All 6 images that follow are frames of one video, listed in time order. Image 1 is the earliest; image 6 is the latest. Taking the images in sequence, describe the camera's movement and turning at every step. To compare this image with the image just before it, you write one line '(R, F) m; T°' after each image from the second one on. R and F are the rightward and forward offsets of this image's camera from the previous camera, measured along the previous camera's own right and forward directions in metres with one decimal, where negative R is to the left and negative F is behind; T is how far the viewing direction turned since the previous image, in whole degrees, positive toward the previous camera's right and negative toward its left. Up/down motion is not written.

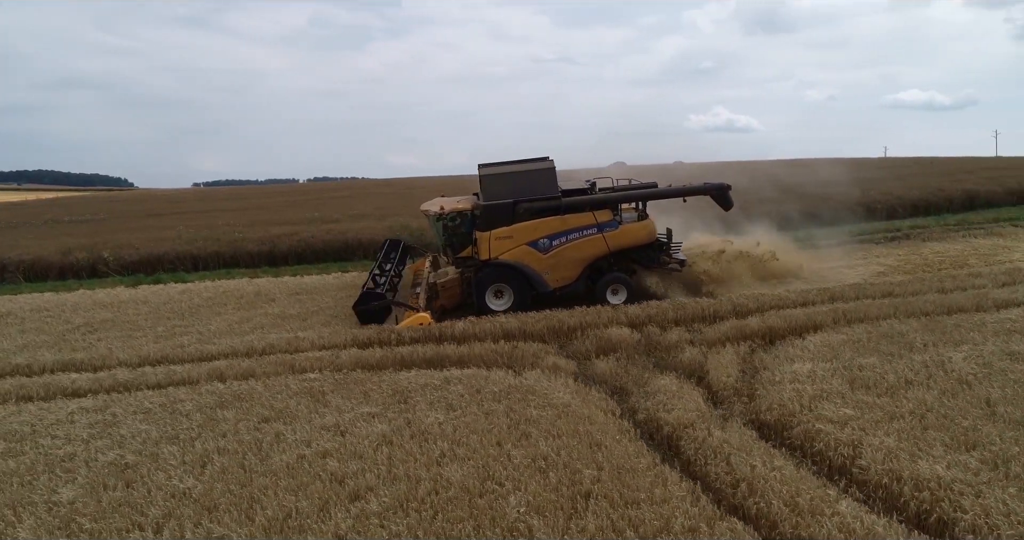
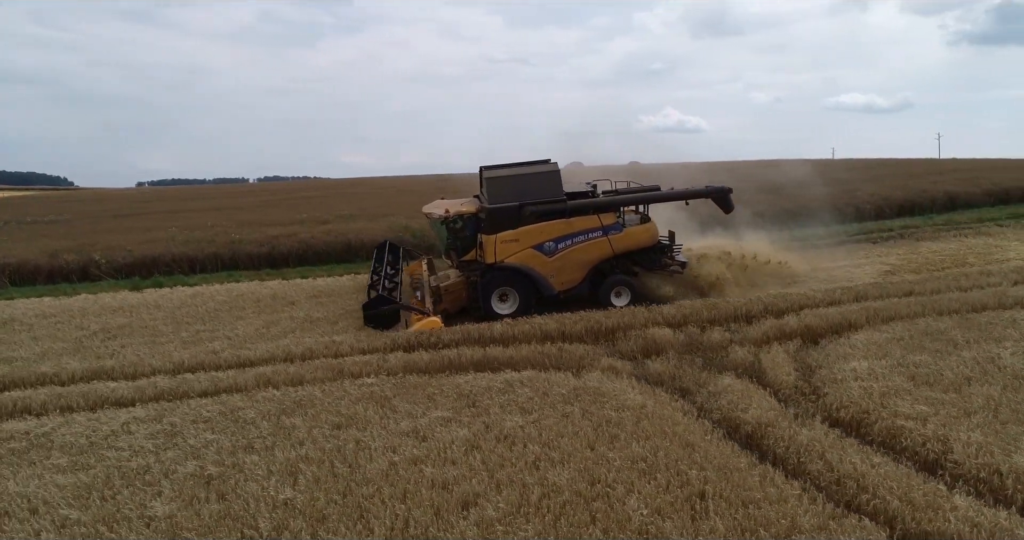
(-0.9, 0.0) m; +4°
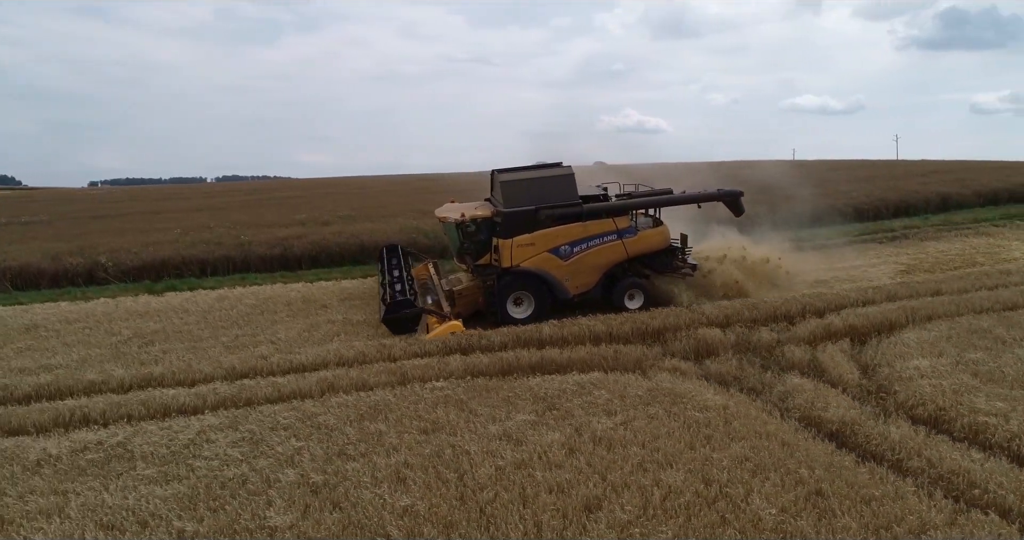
(-0.9, 0.0) m; +3°
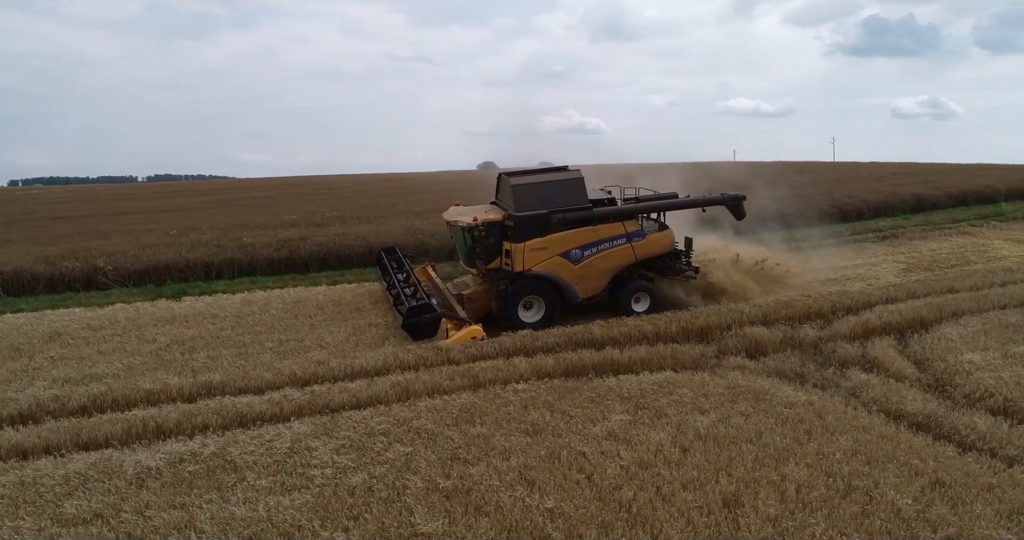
(-1.1, 0.0) m; +5°
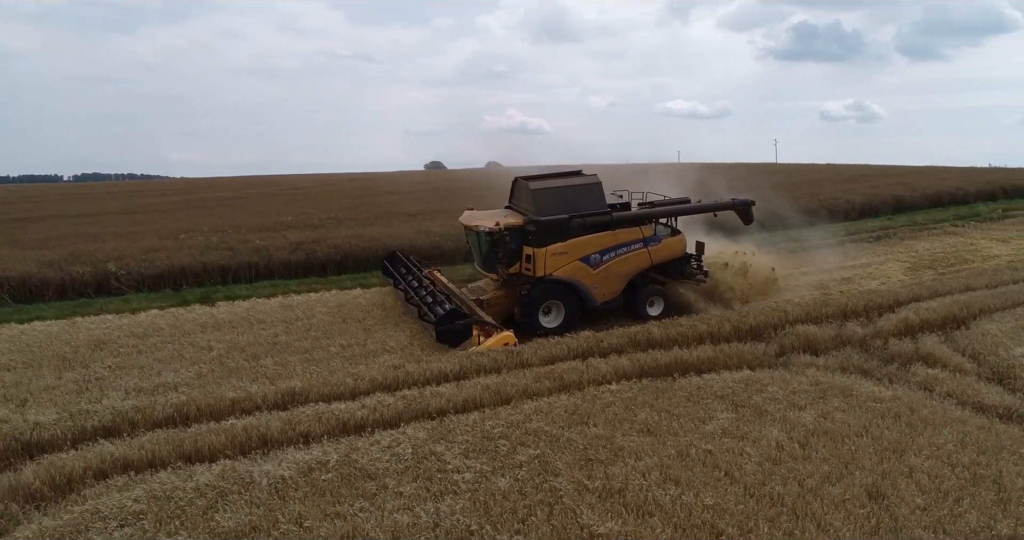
(-1.3, 0.0) m; +5°
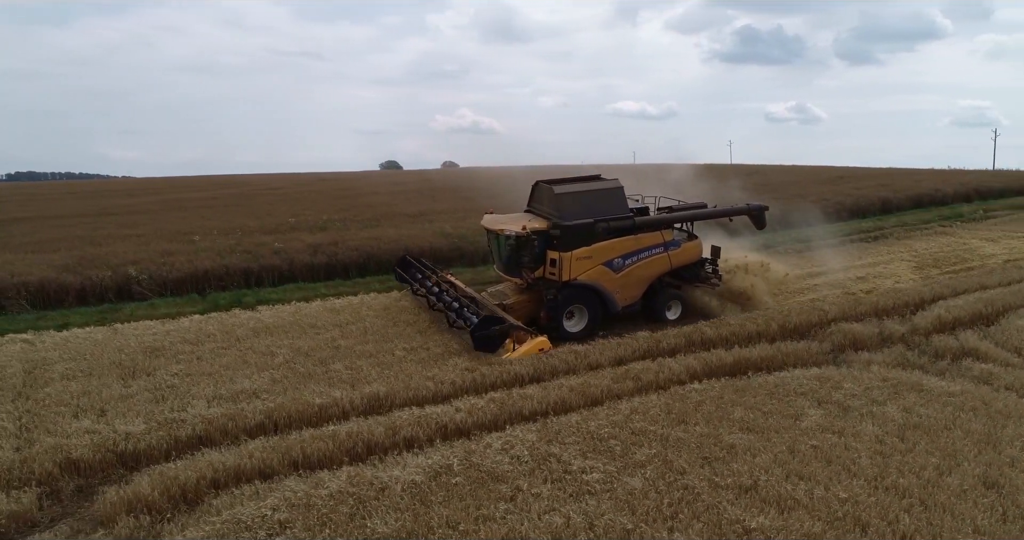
(-1.1, 0.0) m; +4°
